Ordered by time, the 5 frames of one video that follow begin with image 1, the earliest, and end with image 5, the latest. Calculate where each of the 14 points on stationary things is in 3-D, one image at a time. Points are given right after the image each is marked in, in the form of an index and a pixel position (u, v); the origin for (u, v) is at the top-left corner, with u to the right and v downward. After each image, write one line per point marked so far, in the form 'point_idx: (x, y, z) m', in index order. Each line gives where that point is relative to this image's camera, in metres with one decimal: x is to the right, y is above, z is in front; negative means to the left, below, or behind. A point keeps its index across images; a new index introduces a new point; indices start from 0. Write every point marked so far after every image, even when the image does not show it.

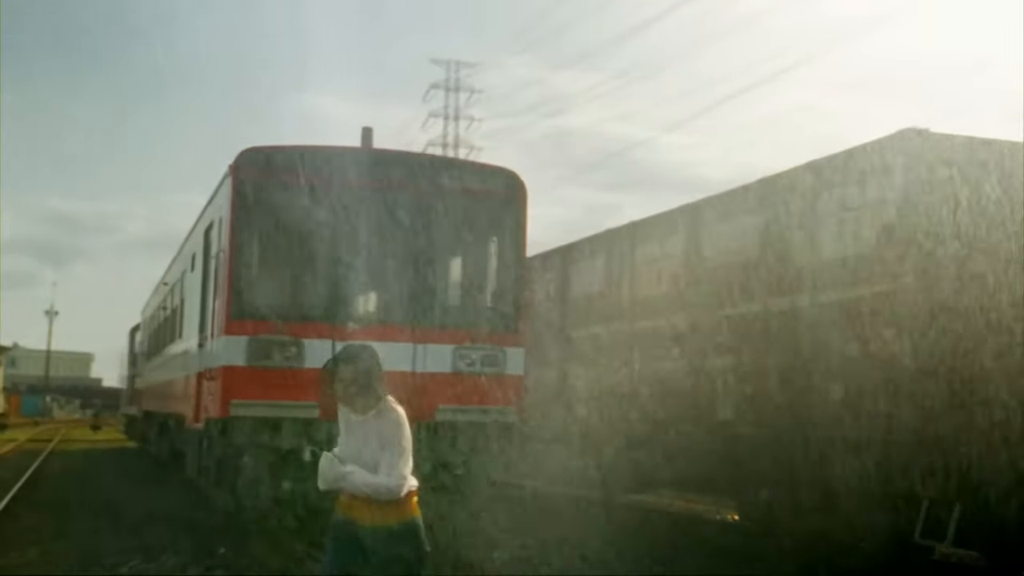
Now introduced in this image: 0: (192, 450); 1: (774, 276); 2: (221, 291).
0: (-4.0, -2.0, +13.3) m
1: (+2.5, +0.1, +10.3) m
2: (-2.8, 0.0, +10.3) m
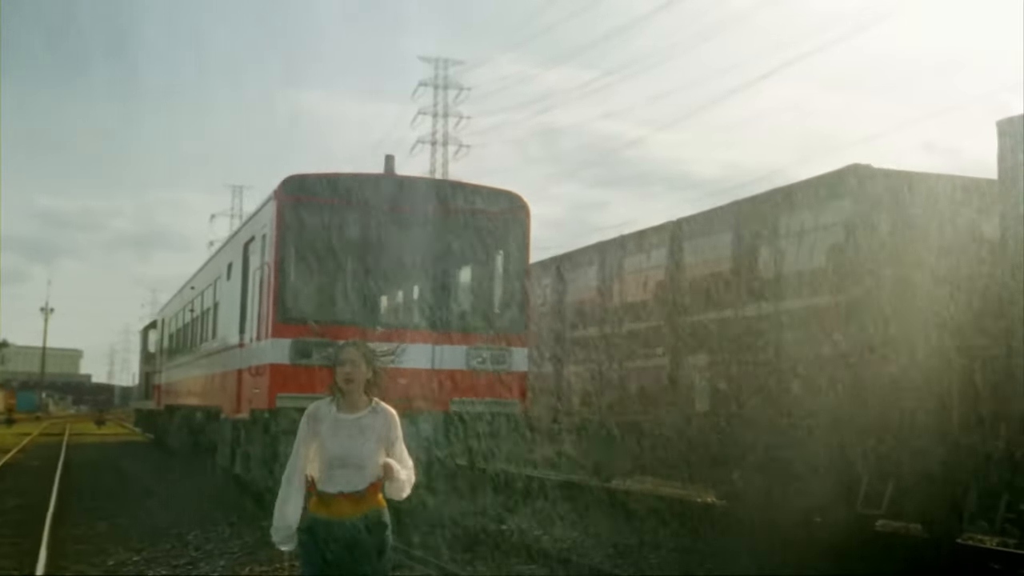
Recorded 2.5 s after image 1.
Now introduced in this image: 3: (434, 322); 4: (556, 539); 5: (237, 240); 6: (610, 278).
0: (-4.0, -2.1, +14.9) m
1: (+2.6, 0.0, +11.9) m
2: (-2.7, -0.1, +11.9) m
3: (-0.9, -0.4, +12.1) m
4: (+0.4, -2.6, +11.2) m
5: (-3.6, +0.6, +14.1) m
6: (+1.4, +0.1, +15.1) m
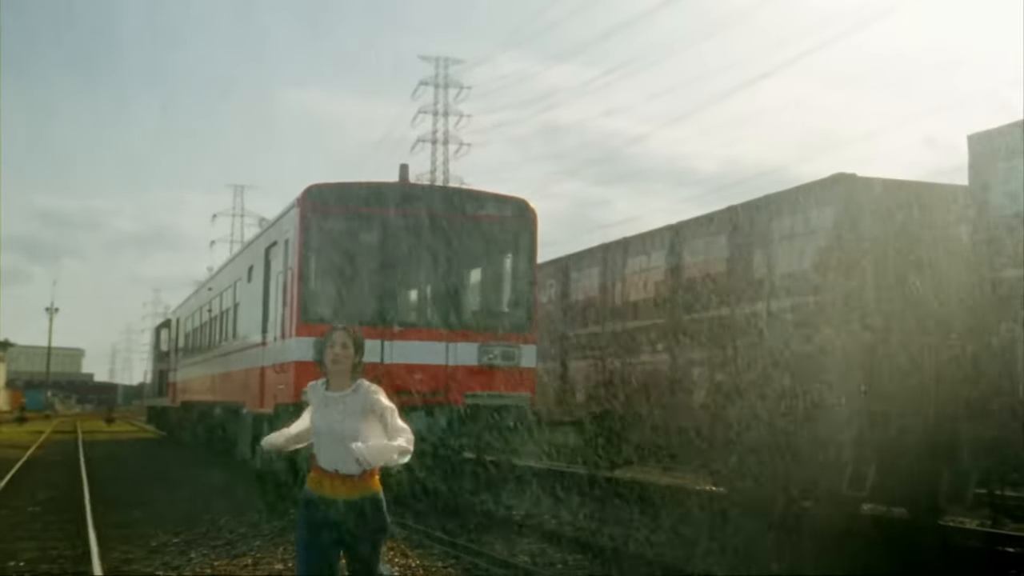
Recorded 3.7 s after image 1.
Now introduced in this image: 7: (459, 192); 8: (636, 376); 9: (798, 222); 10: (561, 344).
0: (-3.8, -2.1, +15.7) m
1: (+2.7, 0.0, +12.7) m
2: (-2.6, -0.2, +12.6) m
3: (-0.8, -0.4, +12.9) m
4: (+0.6, -2.6, +12.0) m
5: (-3.5, +0.6, +14.9) m
6: (+1.5, +0.1, +15.8) m
7: (-0.6, +1.2, +13.2) m
8: (+1.6, -1.2, +14.4) m
9: (+3.2, +0.7, +12.0) m
10: (+0.8, -0.9, +16.8) m
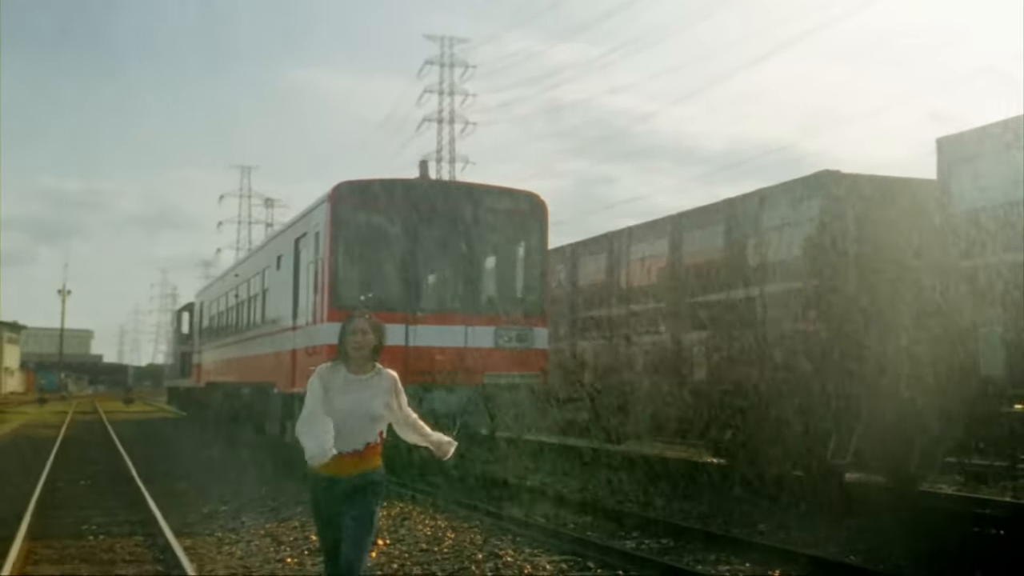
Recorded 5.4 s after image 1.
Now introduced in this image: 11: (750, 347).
0: (-3.6, -1.9, +16.8) m
1: (+2.8, +0.2, +13.7) m
2: (-2.4, 0.0, +13.7) m
3: (-0.6, -0.2, +13.9) m
4: (+0.7, -2.5, +13.1) m
5: (-3.3, +0.8, +15.9) m
6: (+1.7, +0.4, +16.9) m
7: (-0.5, +1.3, +14.3) m
8: (+1.8, -1.0, +15.4) m
9: (+3.3, +0.9, +13.0) m
10: (+1.0, -0.6, +17.9) m
11: (+2.8, -0.7, +12.8) m
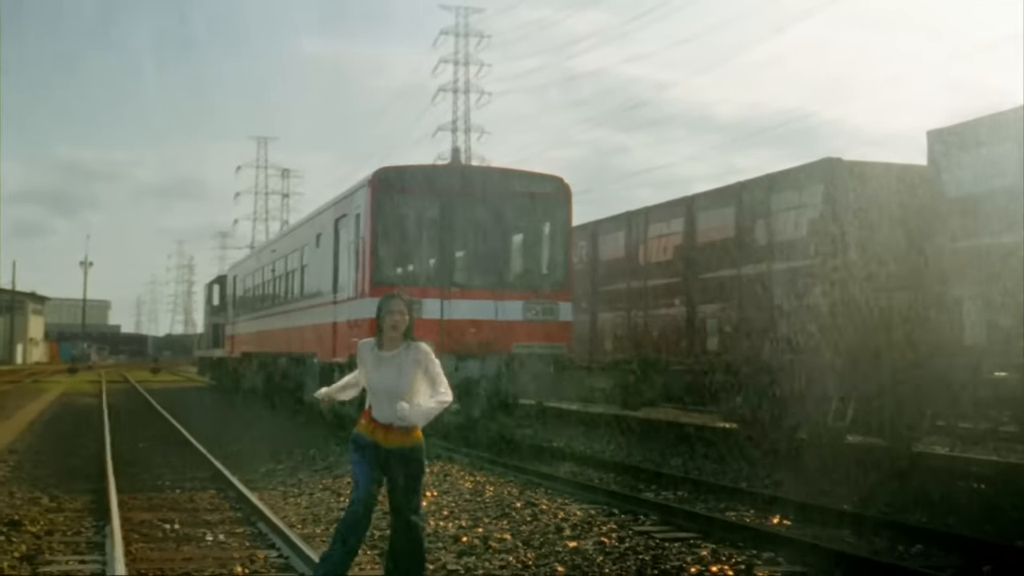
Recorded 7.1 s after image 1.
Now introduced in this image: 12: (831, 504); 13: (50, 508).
0: (-3.2, -1.5, +18.0) m
1: (+3.2, +0.5, +14.8) m
2: (-2.1, +0.3, +14.8) m
3: (-0.2, +0.1, +15.0) m
4: (+1.1, -2.2, +14.2) m
5: (-2.9, +1.2, +17.0) m
6: (+2.1, +0.8, +17.9) m
7: (-0.1, +1.7, +15.3) m
8: (+2.2, -0.6, +16.5) m
9: (+3.7, +1.2, +14.0) m
10: (+1.4, -0.2, +18.9) m
11: (+3.2, -0.4, +13.8) m
12: (+3.0, -2.1, +10.2) m
13: (-4.0, -1.9, +9.4) m
